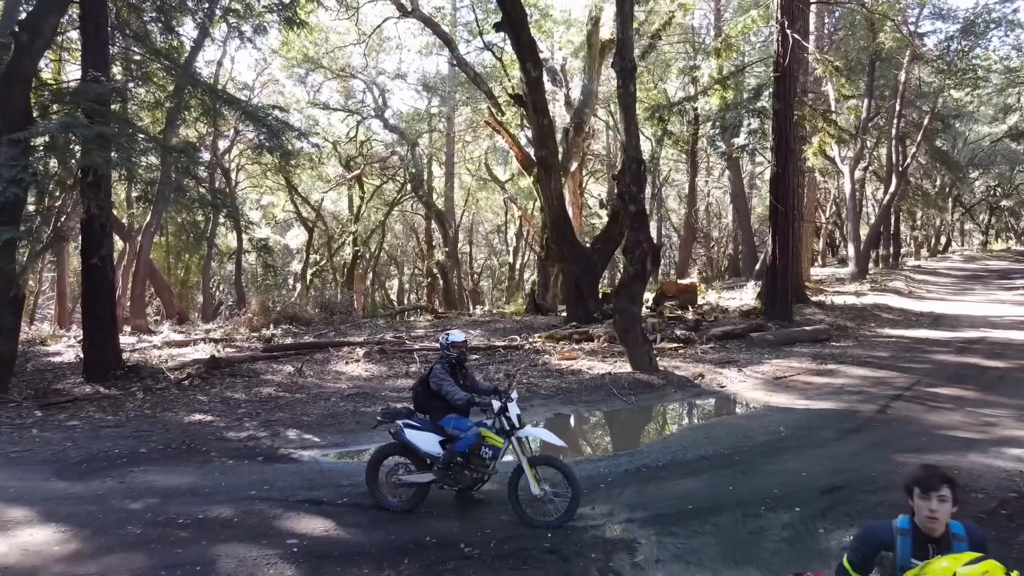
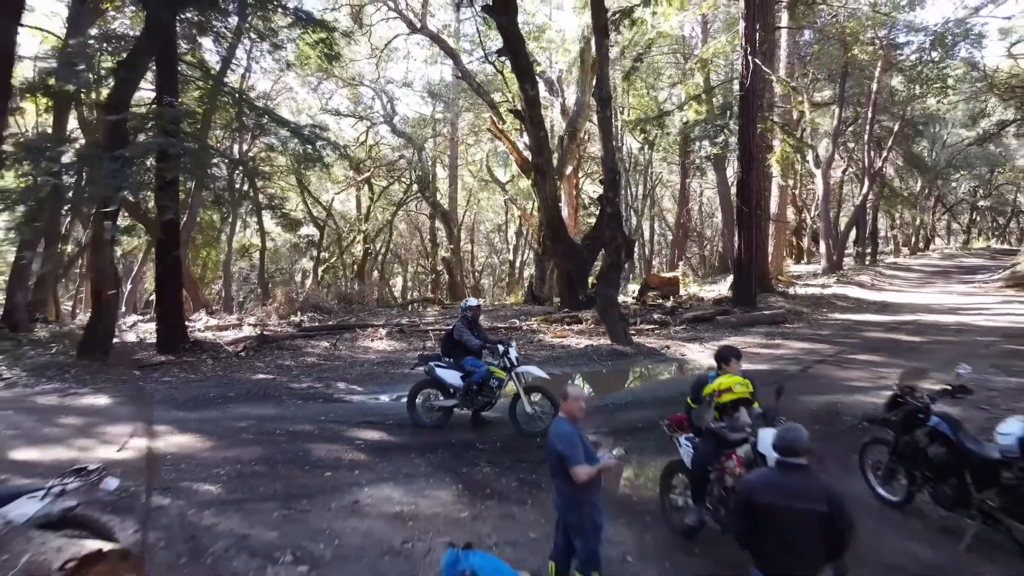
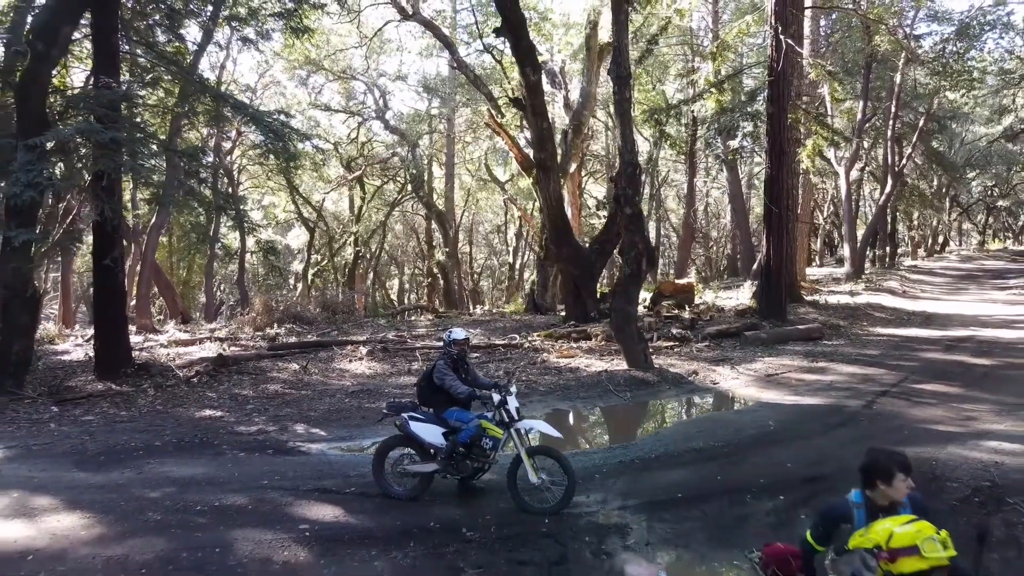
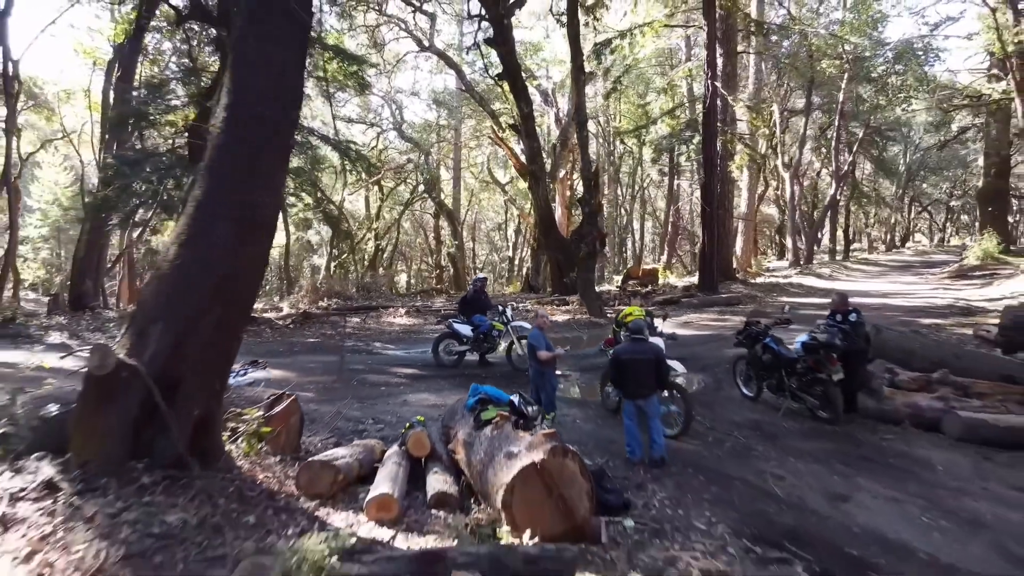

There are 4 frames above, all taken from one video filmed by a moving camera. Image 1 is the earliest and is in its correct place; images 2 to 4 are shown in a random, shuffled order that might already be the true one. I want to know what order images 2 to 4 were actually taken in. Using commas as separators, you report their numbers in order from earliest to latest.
3, 2, 4
